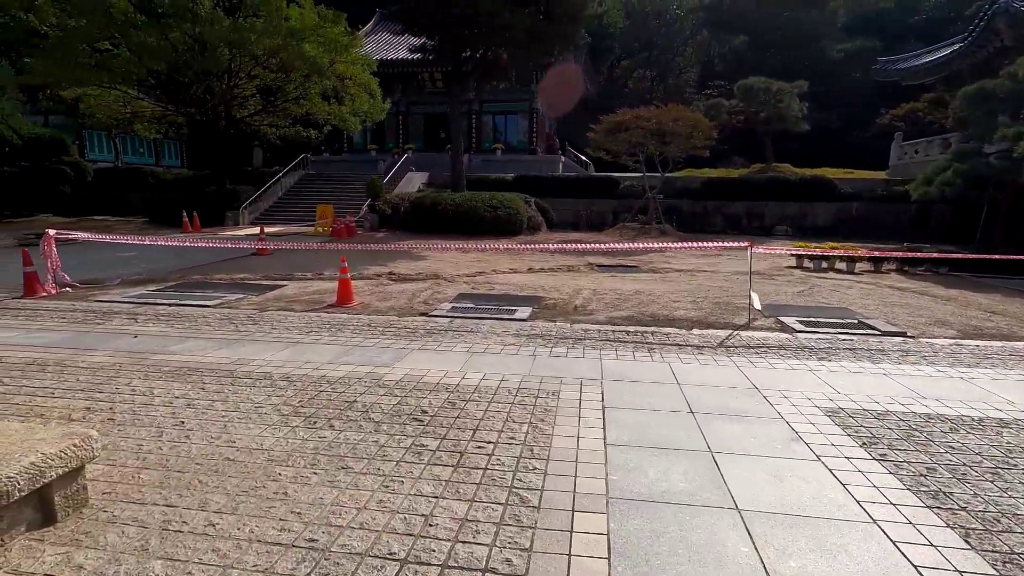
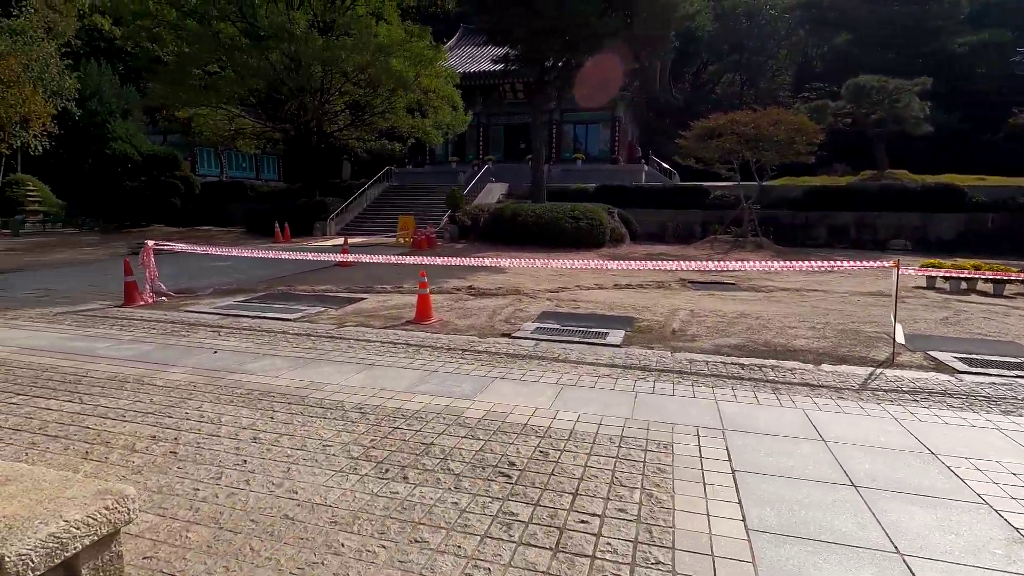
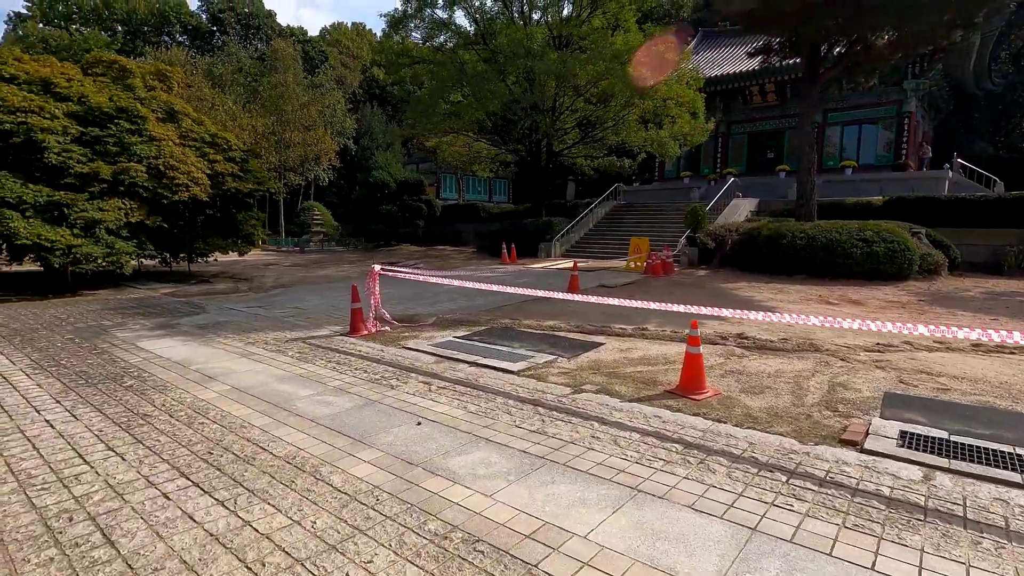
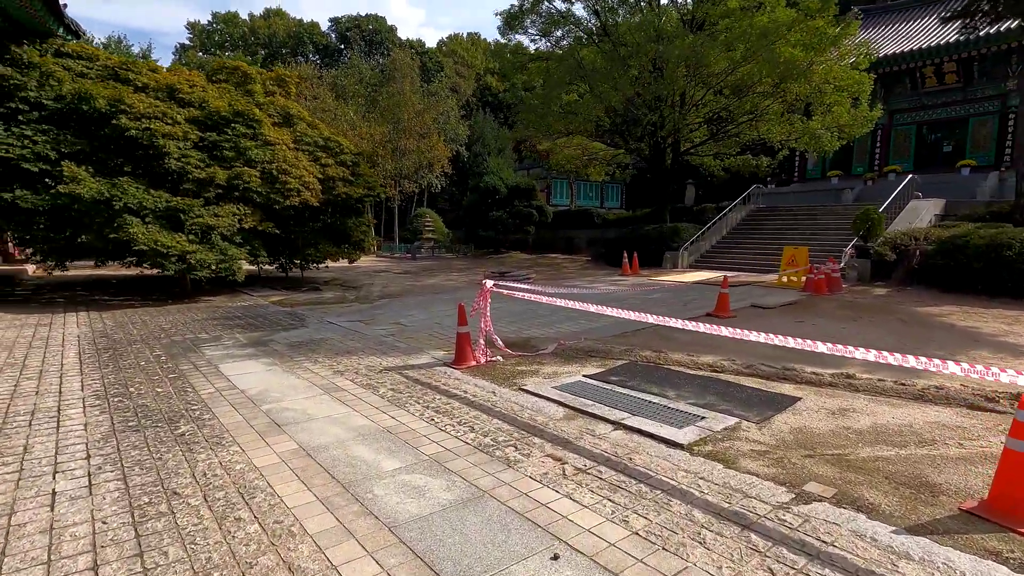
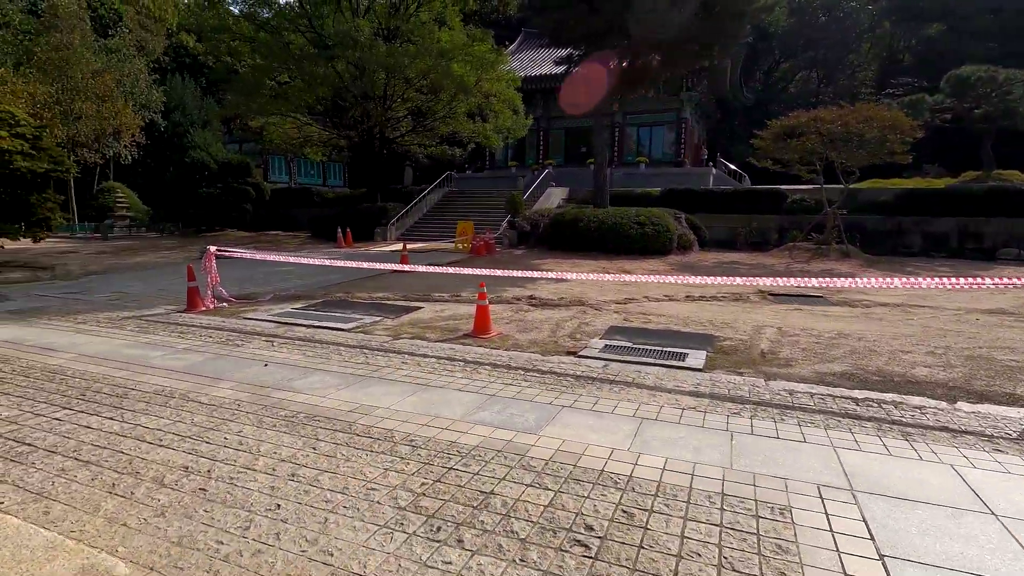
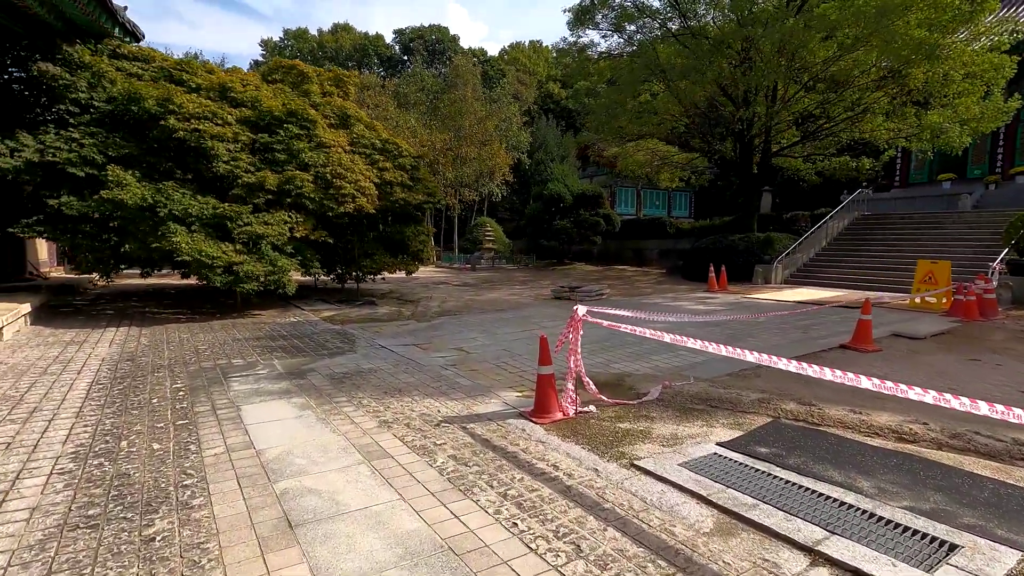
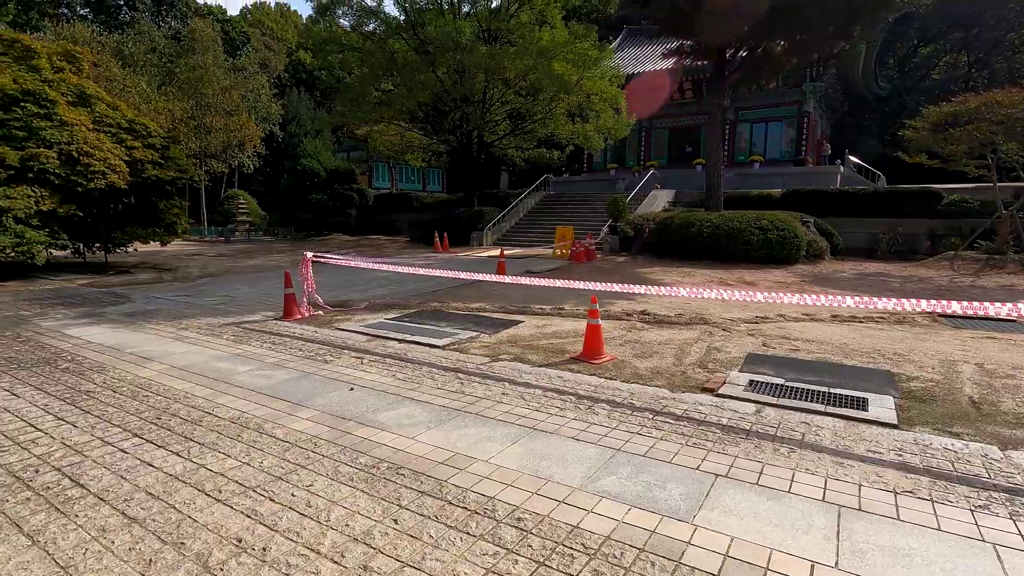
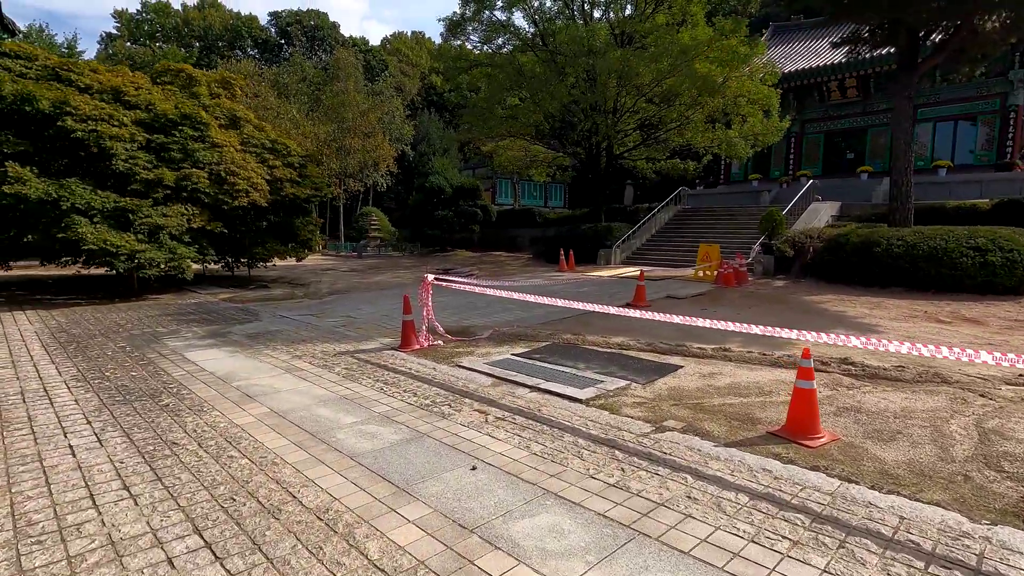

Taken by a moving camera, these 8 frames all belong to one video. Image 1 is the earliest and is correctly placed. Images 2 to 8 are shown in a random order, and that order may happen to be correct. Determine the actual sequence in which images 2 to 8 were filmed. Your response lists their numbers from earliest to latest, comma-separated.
2, 5, 7, 3, 8, 4, 6
